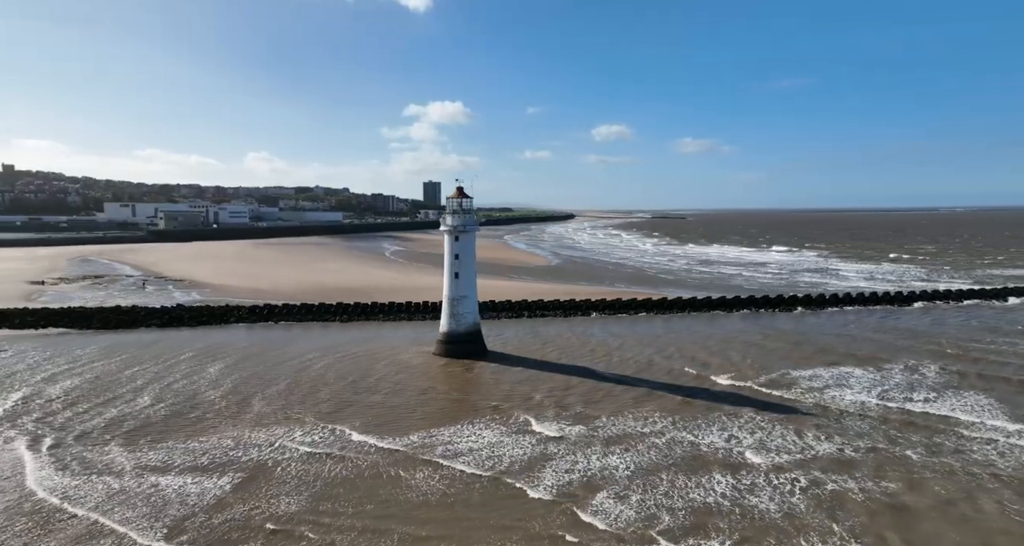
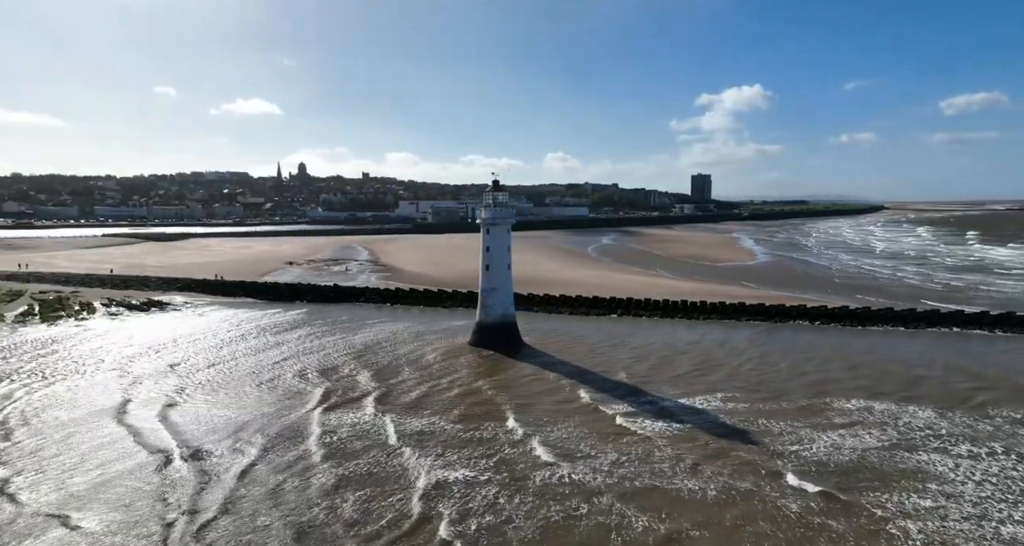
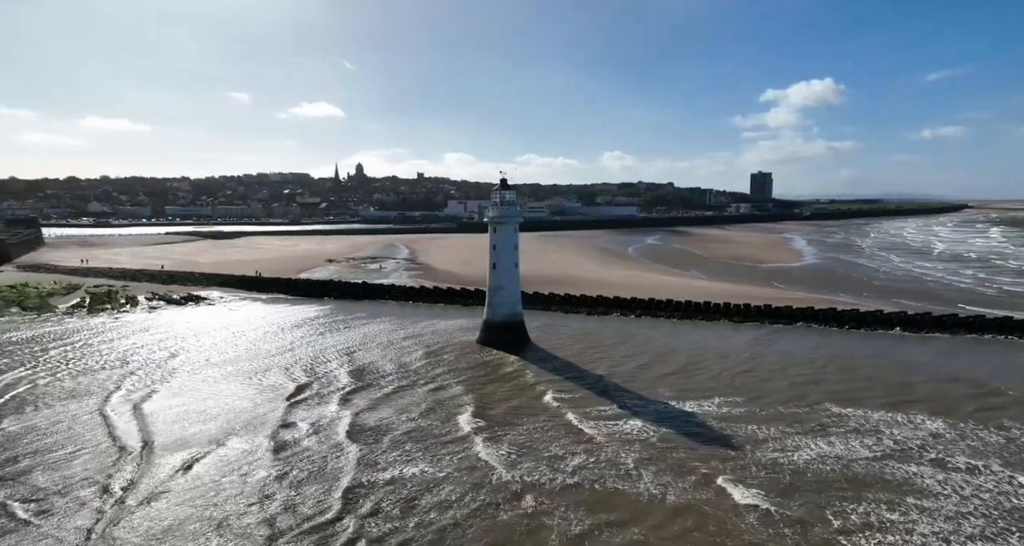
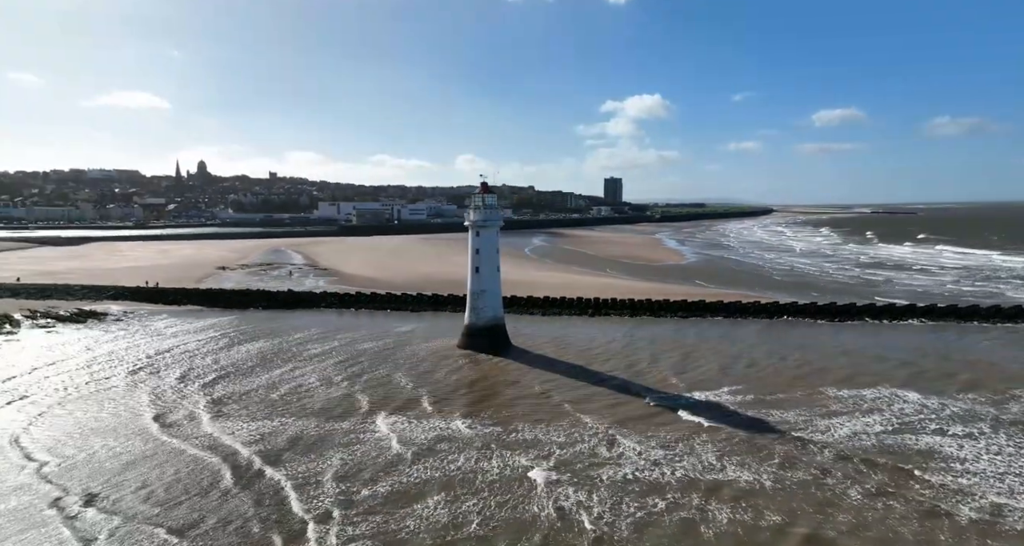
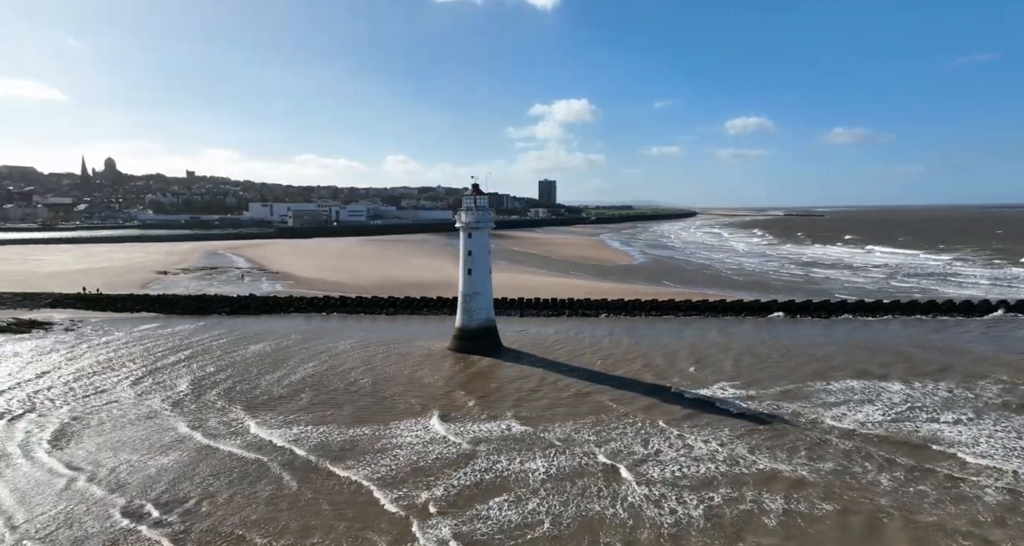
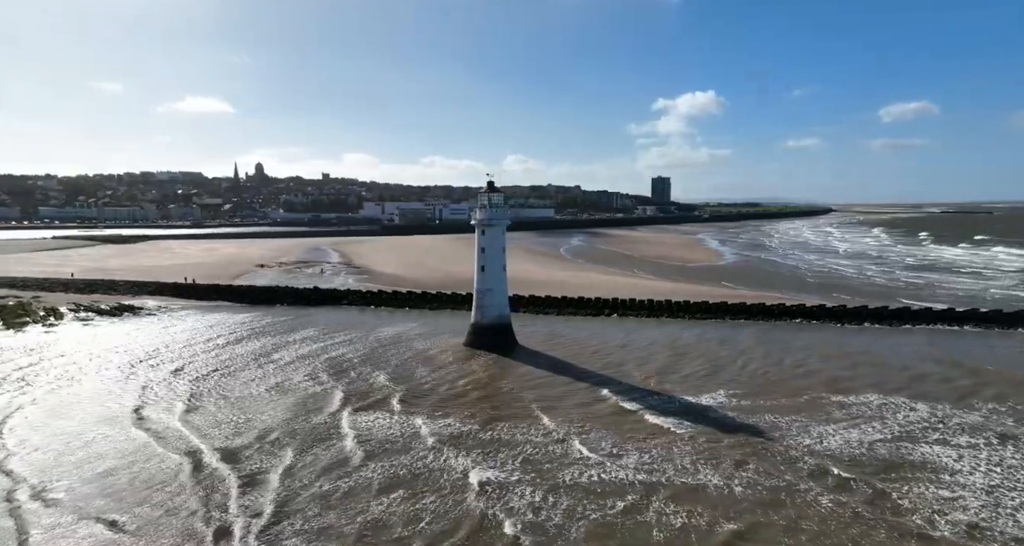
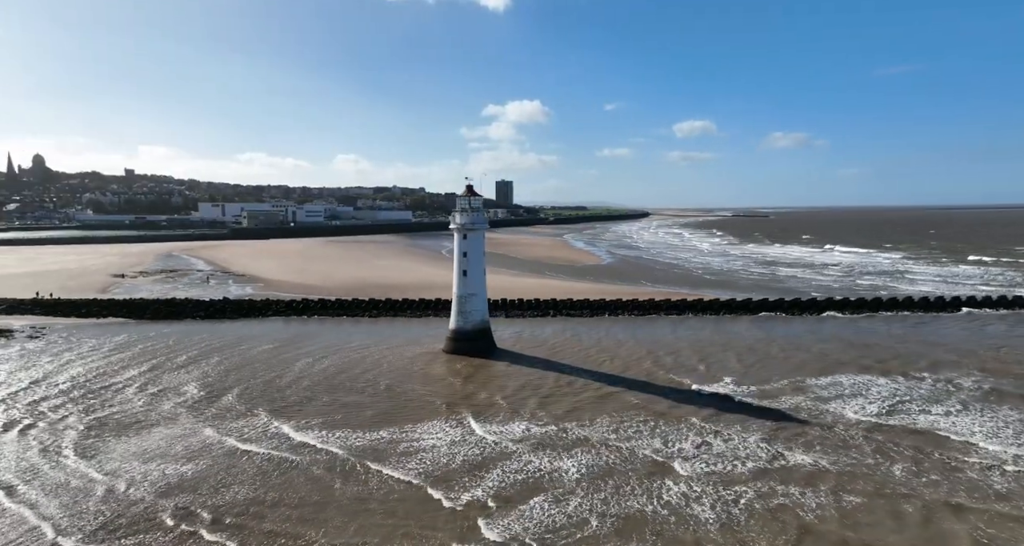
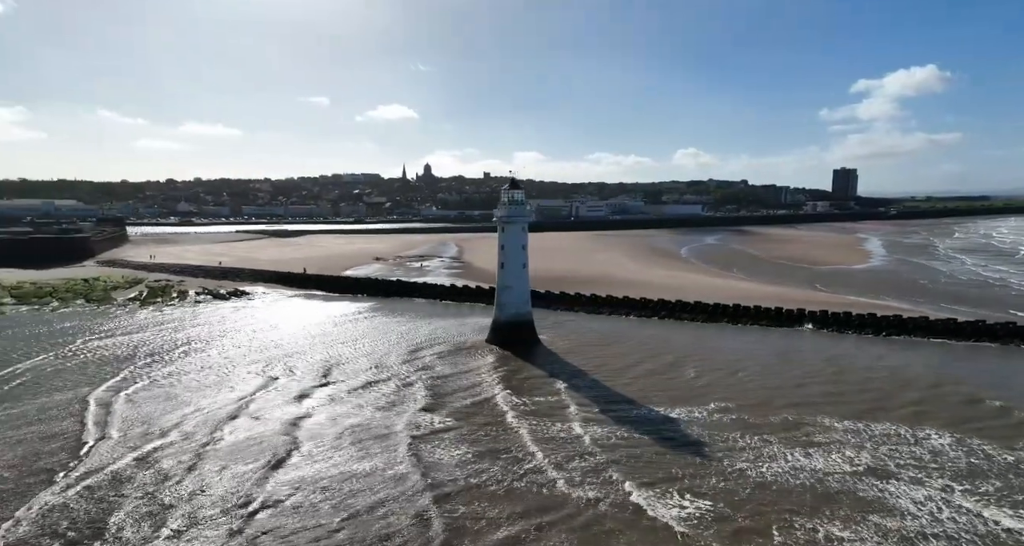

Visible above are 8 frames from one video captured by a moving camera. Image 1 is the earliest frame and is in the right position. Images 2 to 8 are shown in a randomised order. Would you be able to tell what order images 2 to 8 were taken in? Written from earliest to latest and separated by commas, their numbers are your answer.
7, 5, 4, 6, 2, 3, 8
